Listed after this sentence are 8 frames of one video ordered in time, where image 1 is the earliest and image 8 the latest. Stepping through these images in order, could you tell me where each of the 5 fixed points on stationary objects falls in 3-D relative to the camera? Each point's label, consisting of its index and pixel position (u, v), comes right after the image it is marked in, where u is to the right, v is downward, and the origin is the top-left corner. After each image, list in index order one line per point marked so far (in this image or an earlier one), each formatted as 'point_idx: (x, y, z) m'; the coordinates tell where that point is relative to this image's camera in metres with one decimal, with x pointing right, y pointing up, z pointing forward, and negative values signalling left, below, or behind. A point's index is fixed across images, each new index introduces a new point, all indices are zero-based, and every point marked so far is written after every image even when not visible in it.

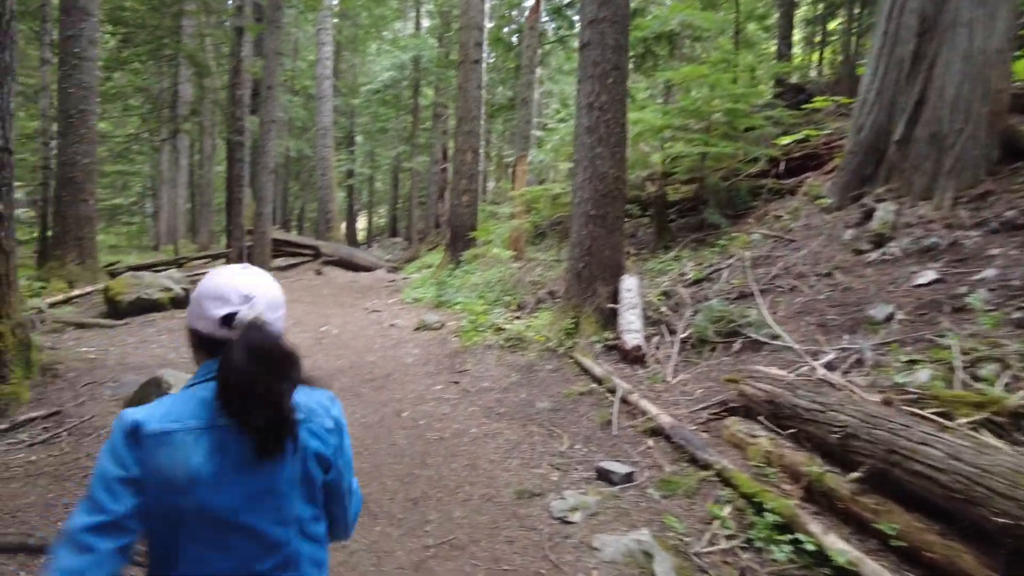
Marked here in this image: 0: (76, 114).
0: (-6.6, +2.6, +9.7) m
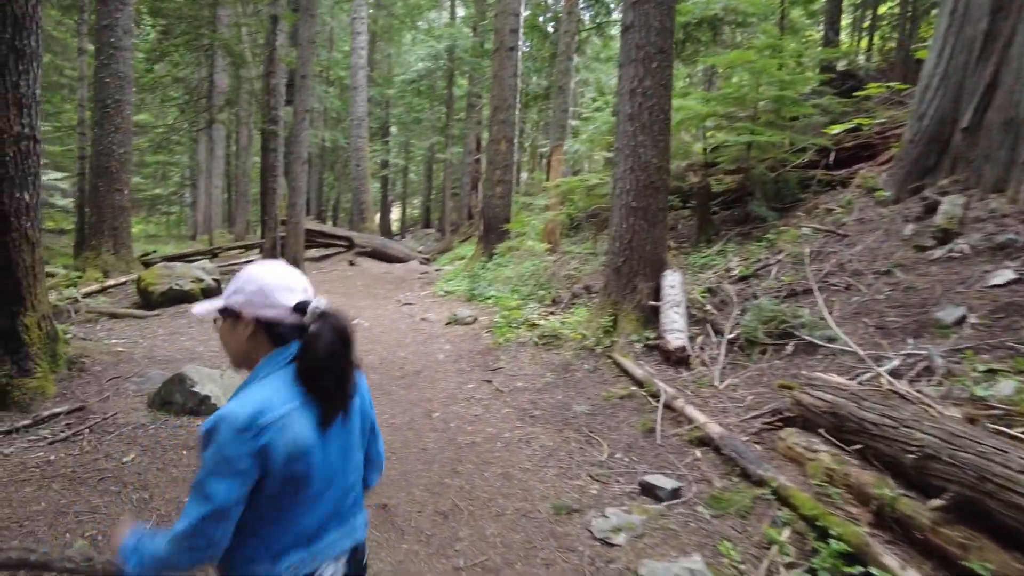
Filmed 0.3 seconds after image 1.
0: (-6.1, +2.8, +9.7) m
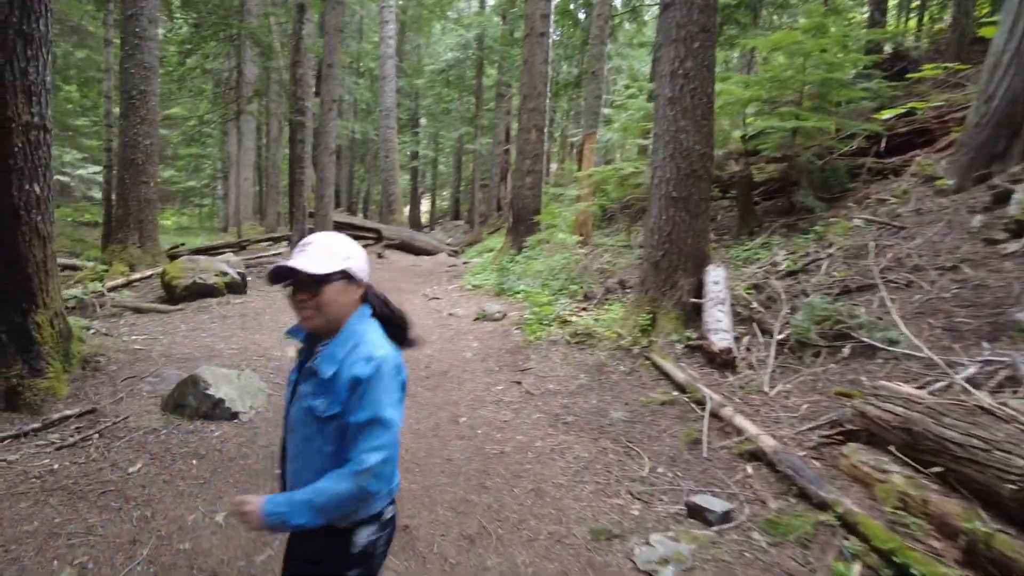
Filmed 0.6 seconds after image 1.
0: (-5.6, +2.9, +9.6) m
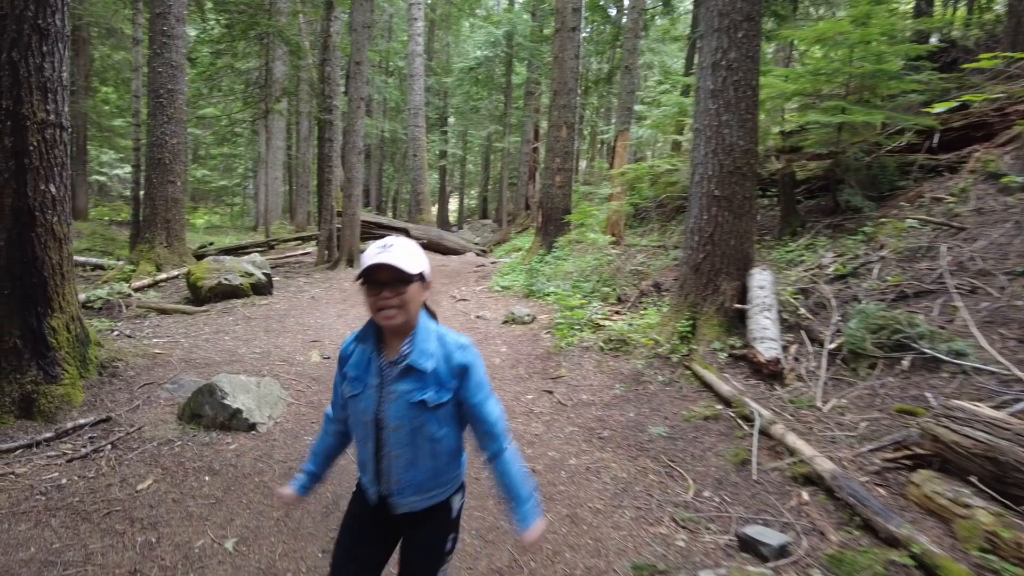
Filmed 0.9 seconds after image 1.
0: (-5.1, +2.9, +9.5) m
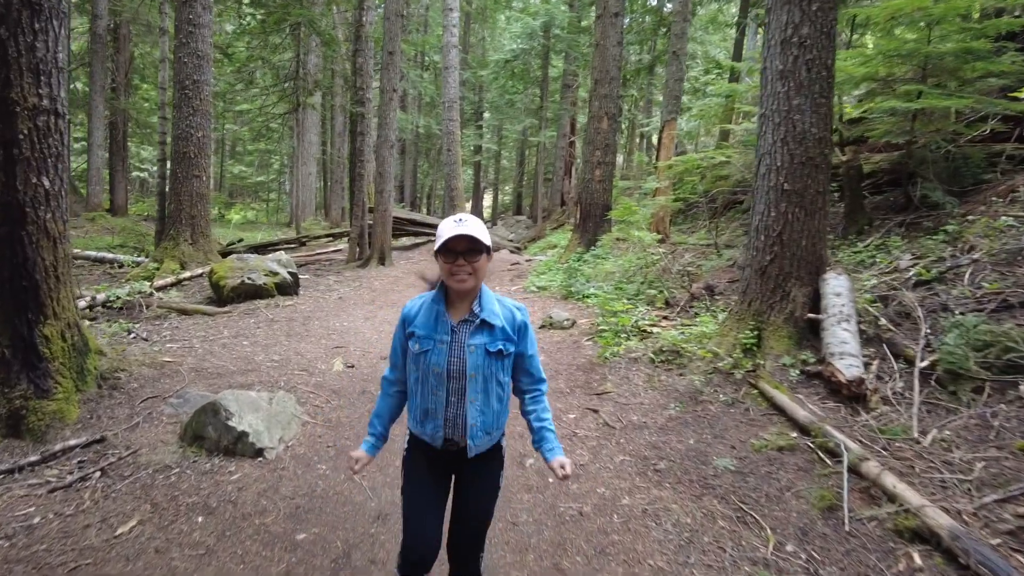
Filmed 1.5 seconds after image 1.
0: (-4.6, +2.9, +9.2) m
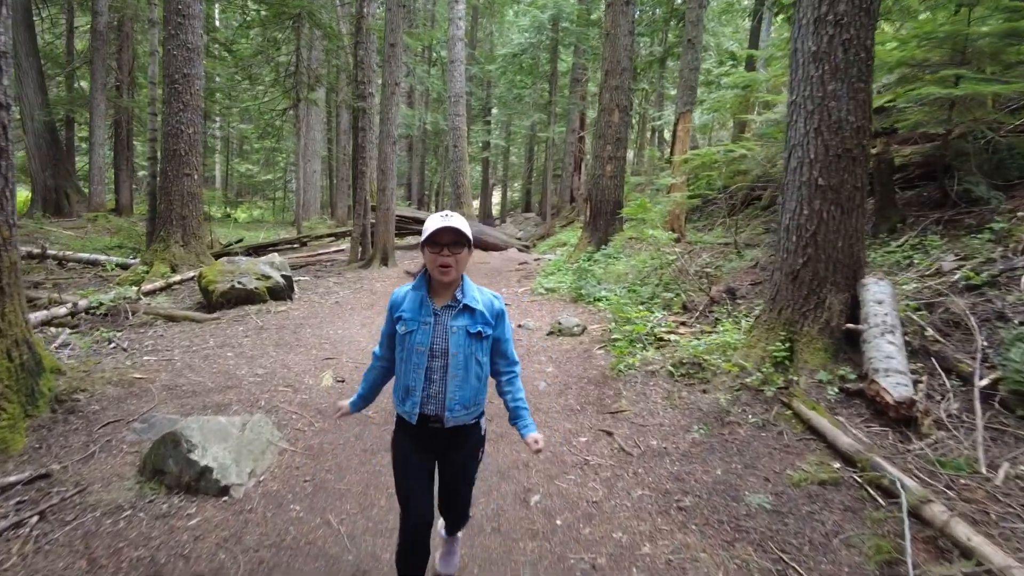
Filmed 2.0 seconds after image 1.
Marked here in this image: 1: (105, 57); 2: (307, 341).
0: (-4.5, +2.8, +8.7) m
1: (-12.0, +6.8, +18.9) m
2: (-2.0, -0.5, +6.4) m
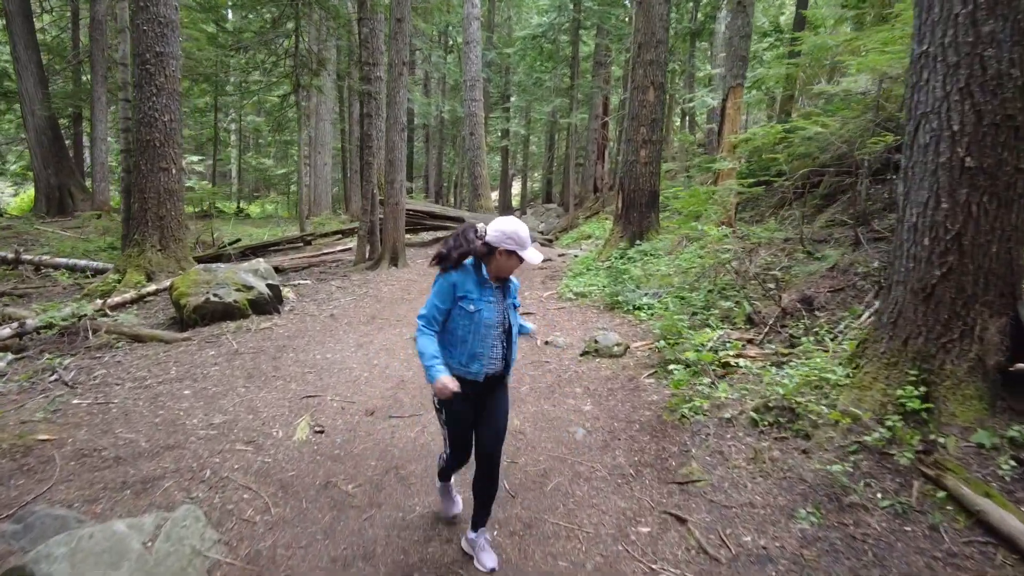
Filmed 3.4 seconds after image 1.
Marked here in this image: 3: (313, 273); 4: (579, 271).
0: (-4.3, +2.7, +7.6) m
1: (-11.4, +6.7, +18.0) m
2: (-1.8, -0.7, +5.2) m
3: (-3.4, +0.3, +11.0) m
4: (+1.1, +0.3, +10.2) m
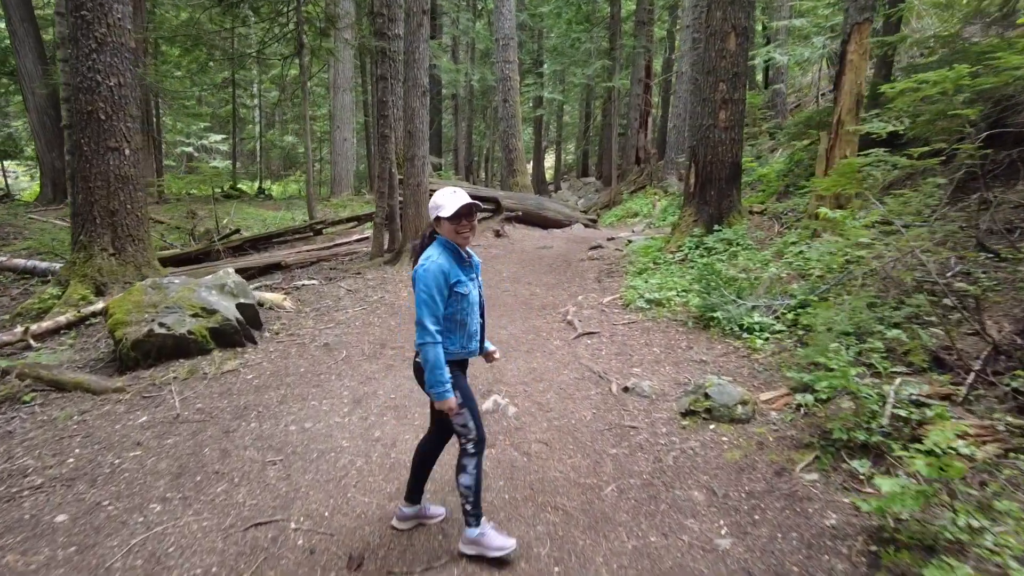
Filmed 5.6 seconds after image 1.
0: (-3.8, +2.5, +5.8) m
1: (-10.5, +6.9, +16.3) m
2: (-1.4, -0.9, +3.4) m
3: (-2.7, +0.3, +9.2) m
4: (+1.7, +0.3, +8.2) m
